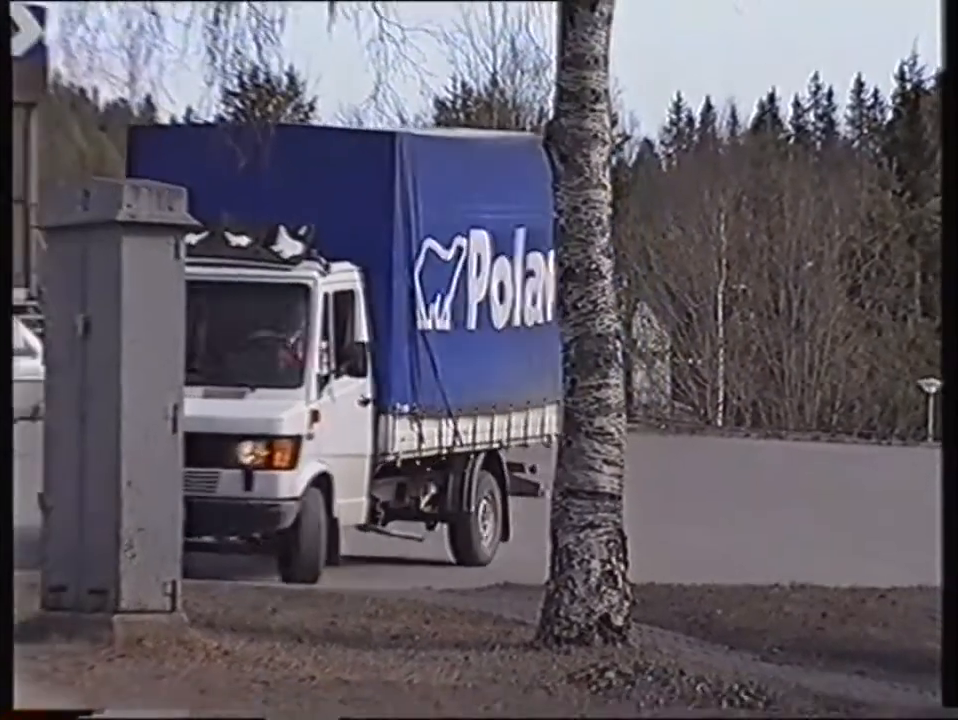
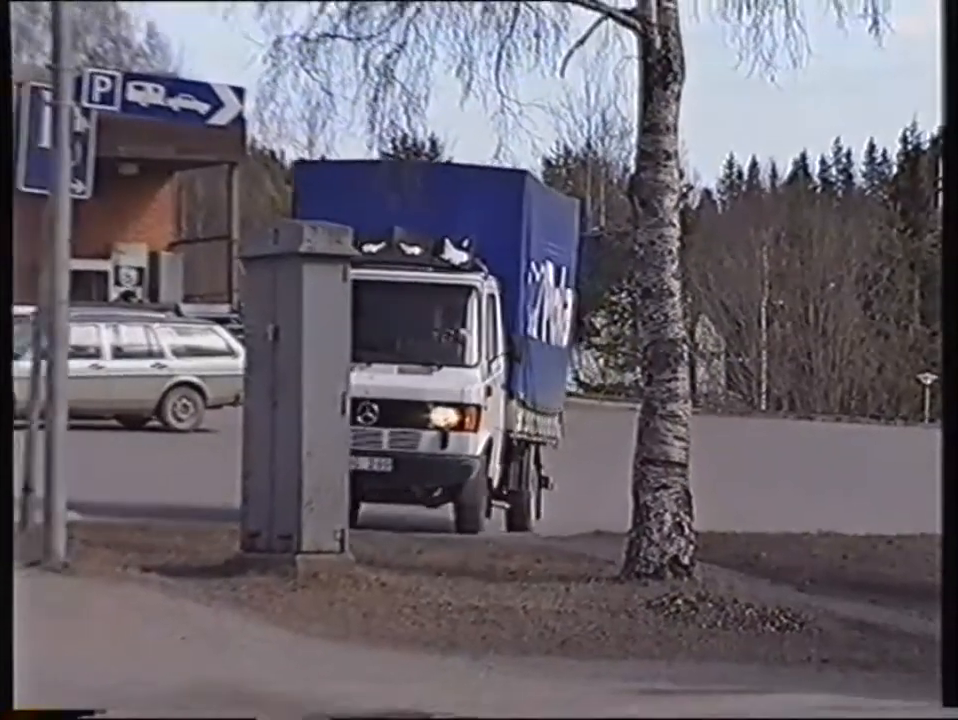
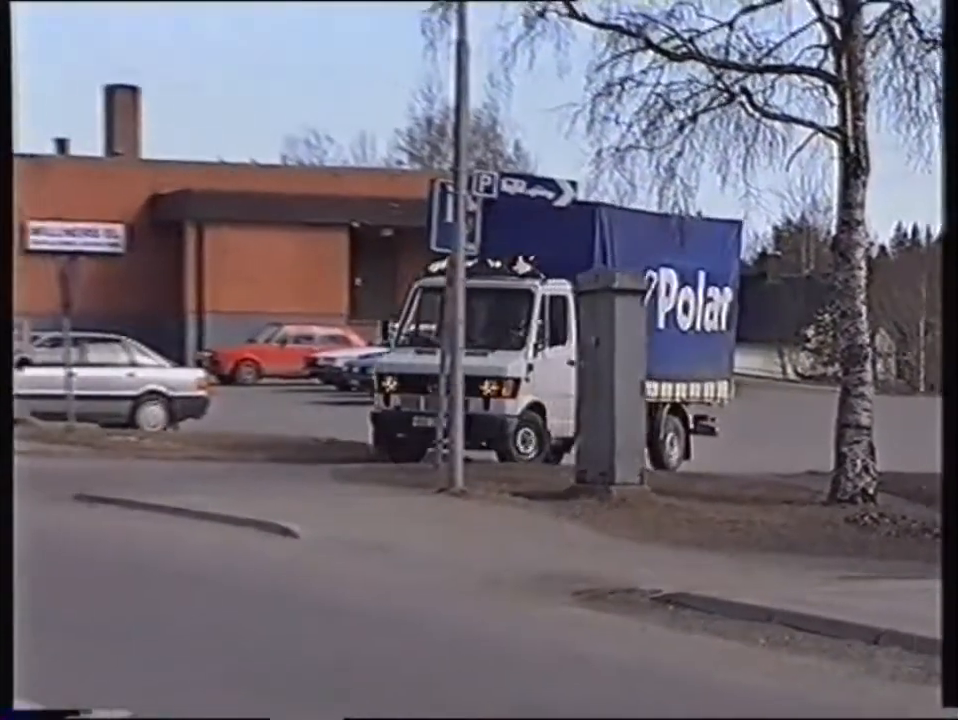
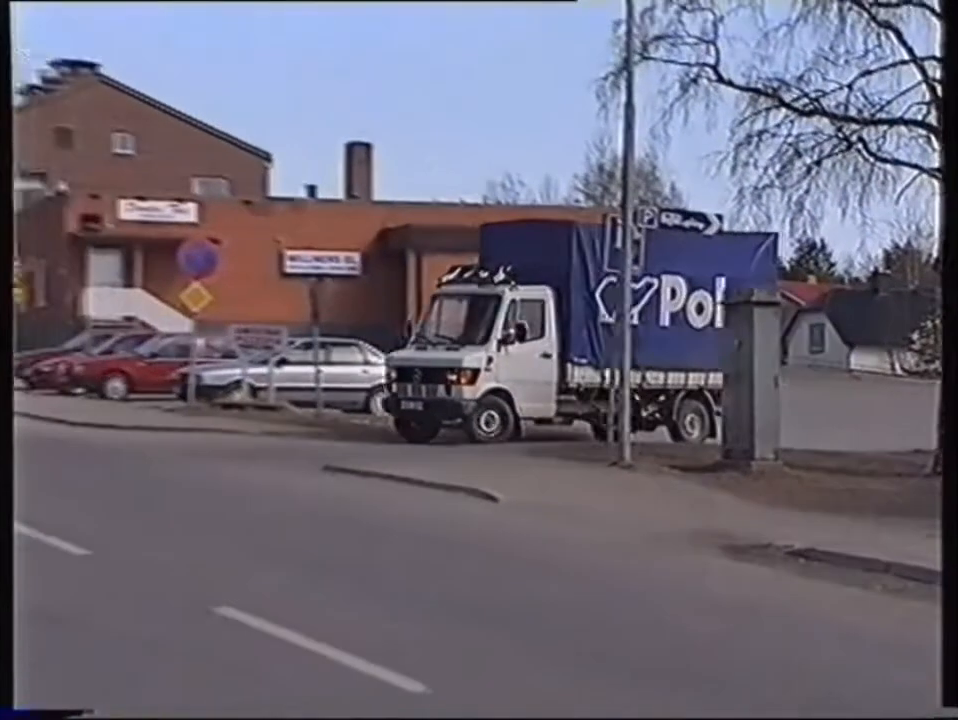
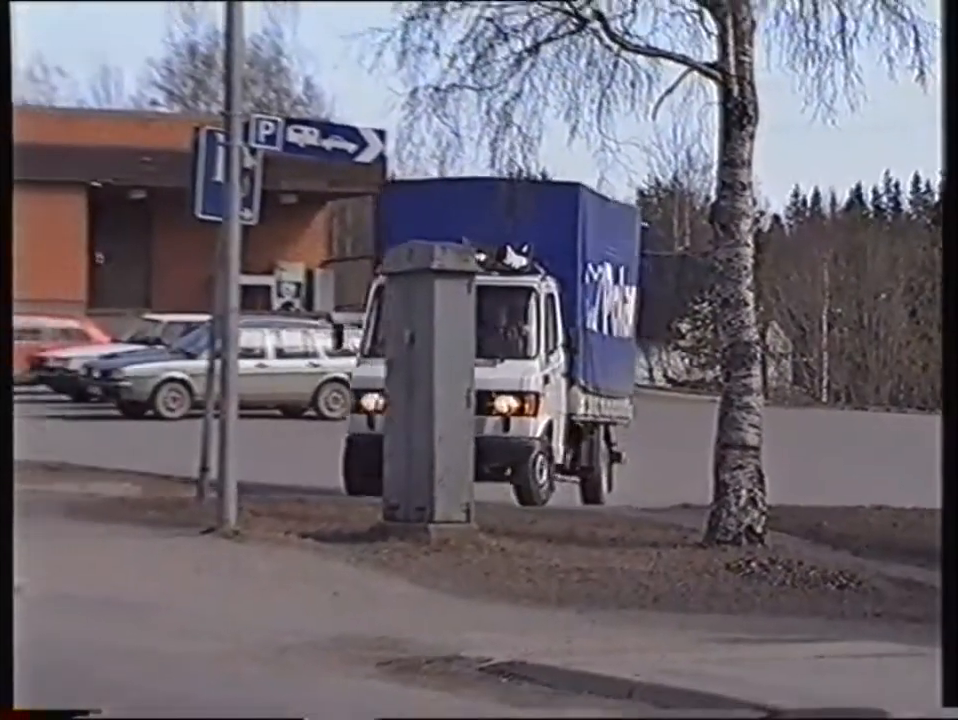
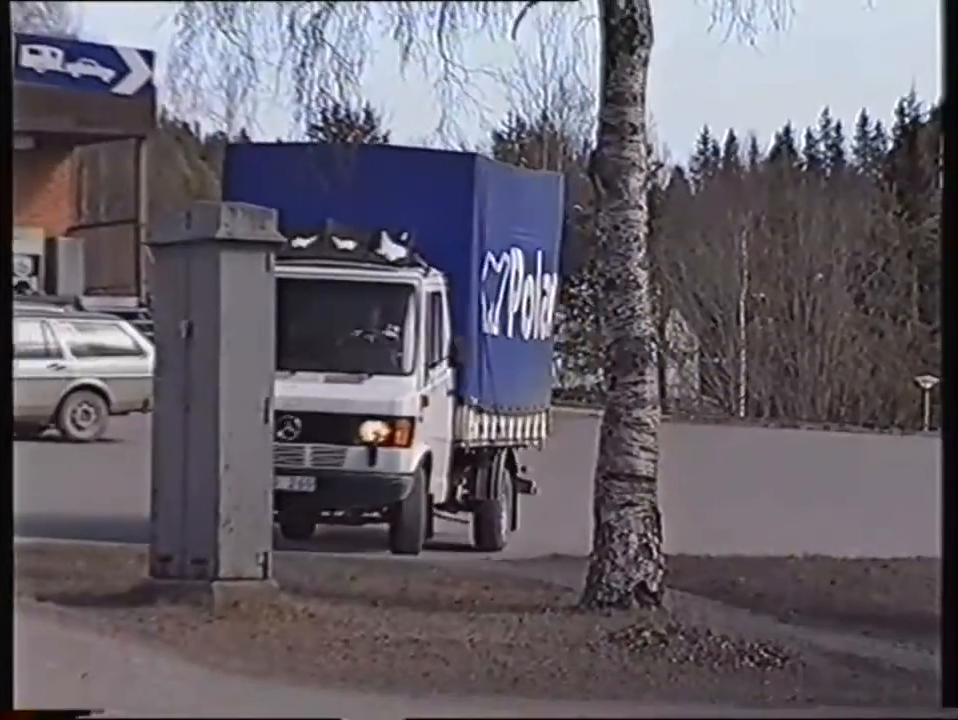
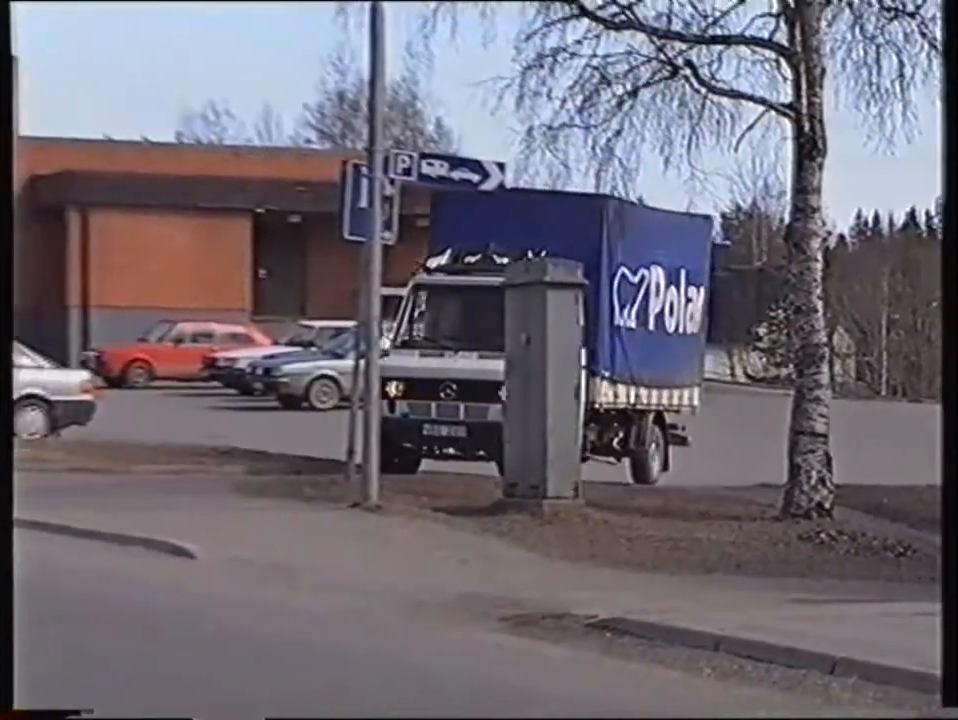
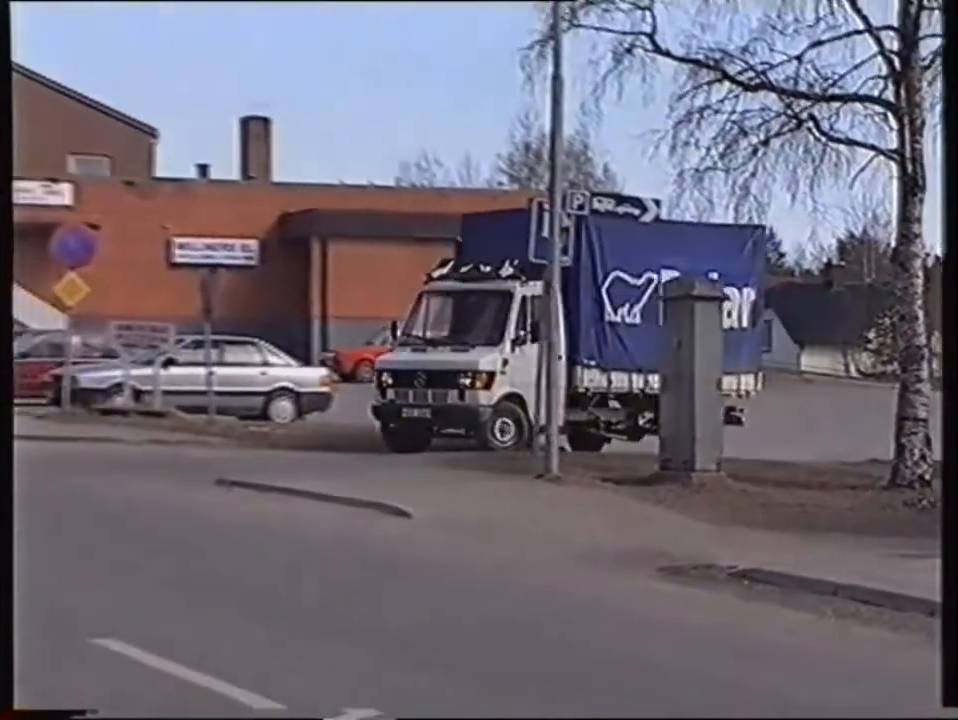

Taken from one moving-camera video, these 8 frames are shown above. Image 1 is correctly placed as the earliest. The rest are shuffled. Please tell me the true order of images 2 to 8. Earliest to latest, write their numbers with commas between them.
6, 2, 5, 7, 3, 8, 4
